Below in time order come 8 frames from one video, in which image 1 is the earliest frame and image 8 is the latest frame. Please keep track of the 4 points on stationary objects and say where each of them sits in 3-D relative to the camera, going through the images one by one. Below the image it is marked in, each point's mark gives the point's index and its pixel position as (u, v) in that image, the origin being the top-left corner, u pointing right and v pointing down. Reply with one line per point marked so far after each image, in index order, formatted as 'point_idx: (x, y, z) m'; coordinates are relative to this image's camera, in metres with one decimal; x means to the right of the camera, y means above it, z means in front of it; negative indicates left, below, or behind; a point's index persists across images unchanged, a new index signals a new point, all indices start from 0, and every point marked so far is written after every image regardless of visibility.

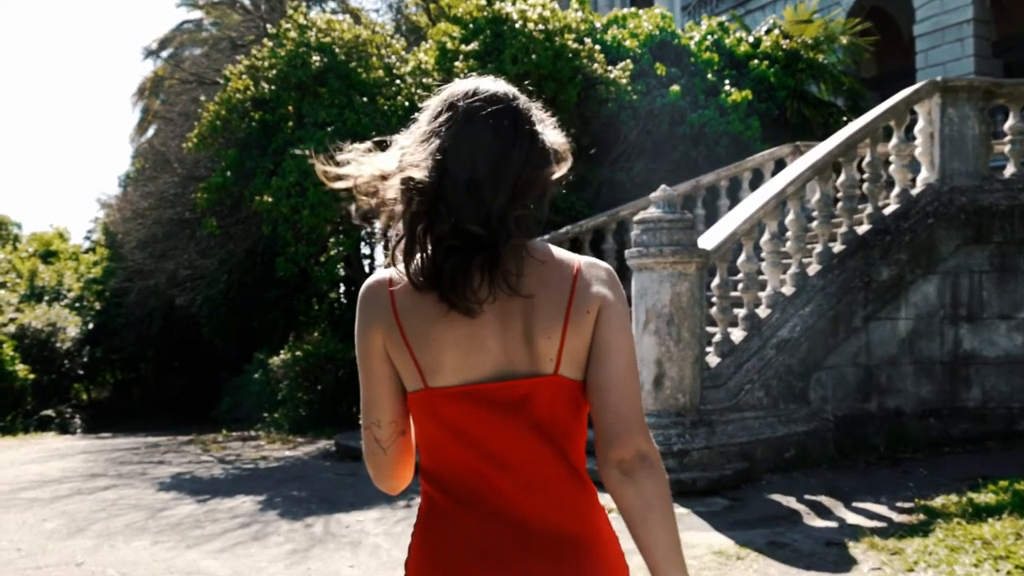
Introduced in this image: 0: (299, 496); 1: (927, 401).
0: (-1.3, -1.3, +6.6) m
1: (+3.0, -0.8, +7.8) m
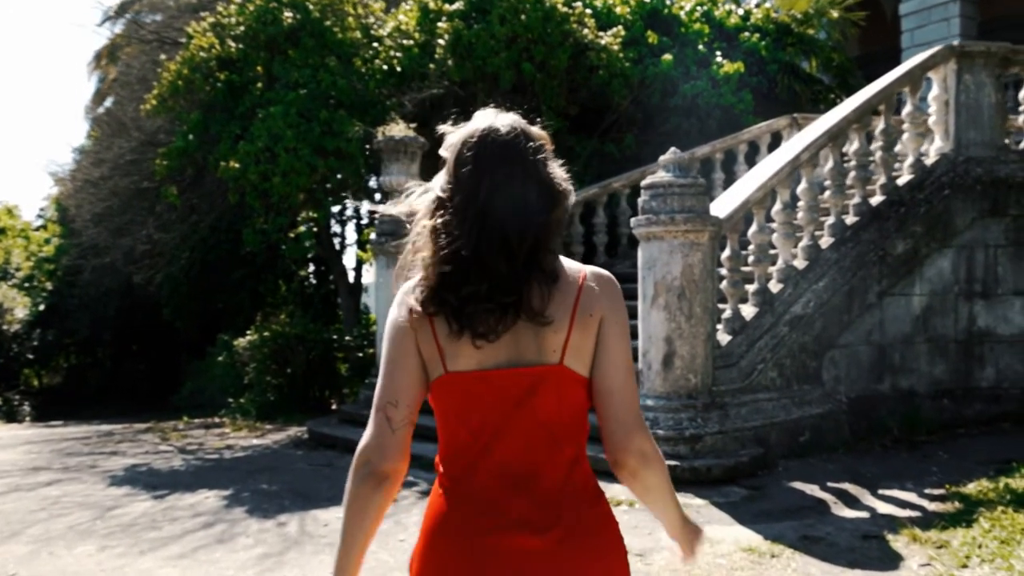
0: (-1.4, -1.1, +6.0) m
1: (+2.9, -0.6, +7.4) m
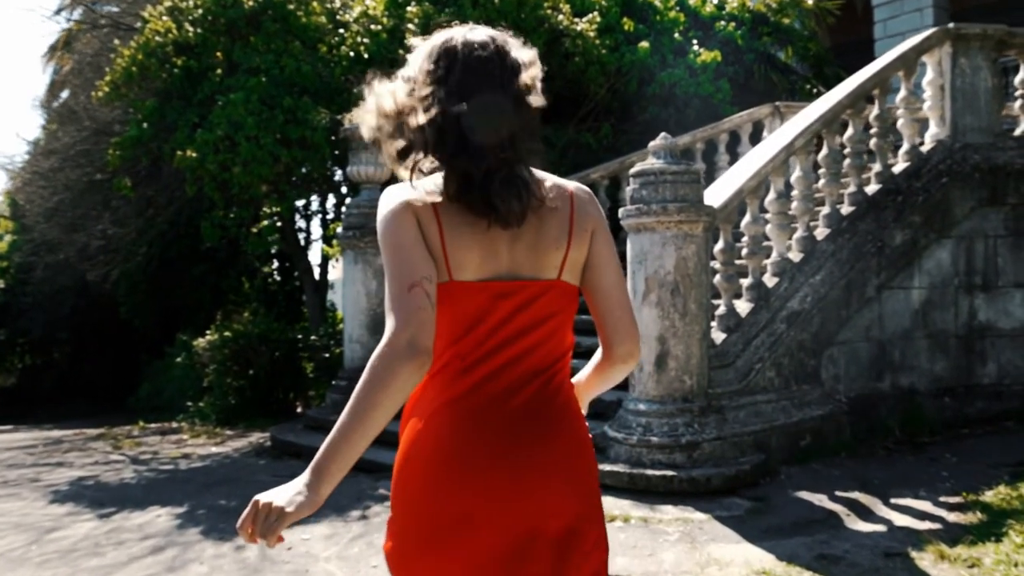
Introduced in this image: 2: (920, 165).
0: (-1.5, -1.1, +5.5) m
1: (+2.8, -0.6, +7.0) m
2: (+2.7, +0.8, +7.1) m
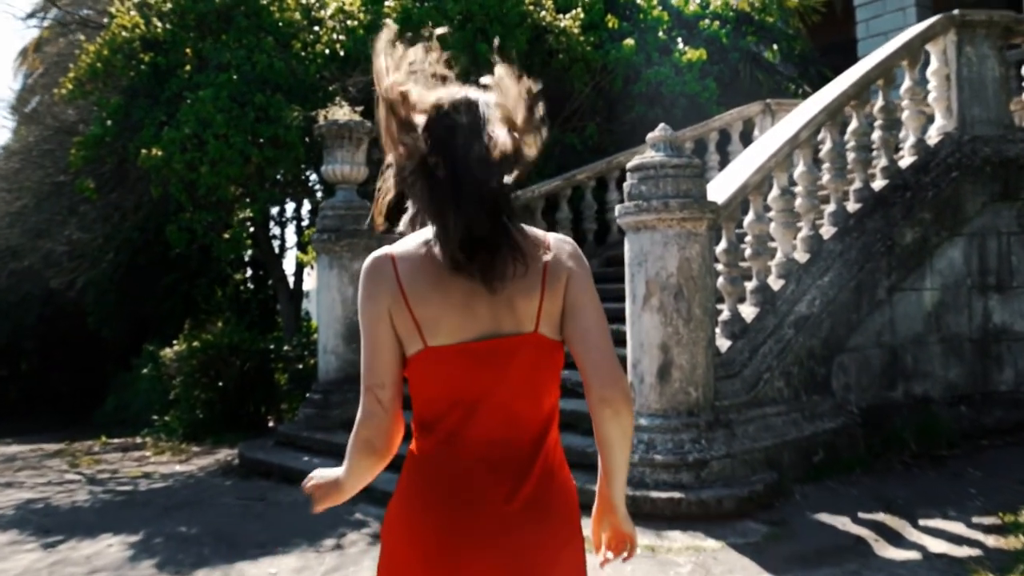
0: (-1.5, -1.2, +5.0) m
1: (+2.7, -0.6, +6.6) m
2: (+2.6, +0.8, +6.6) m
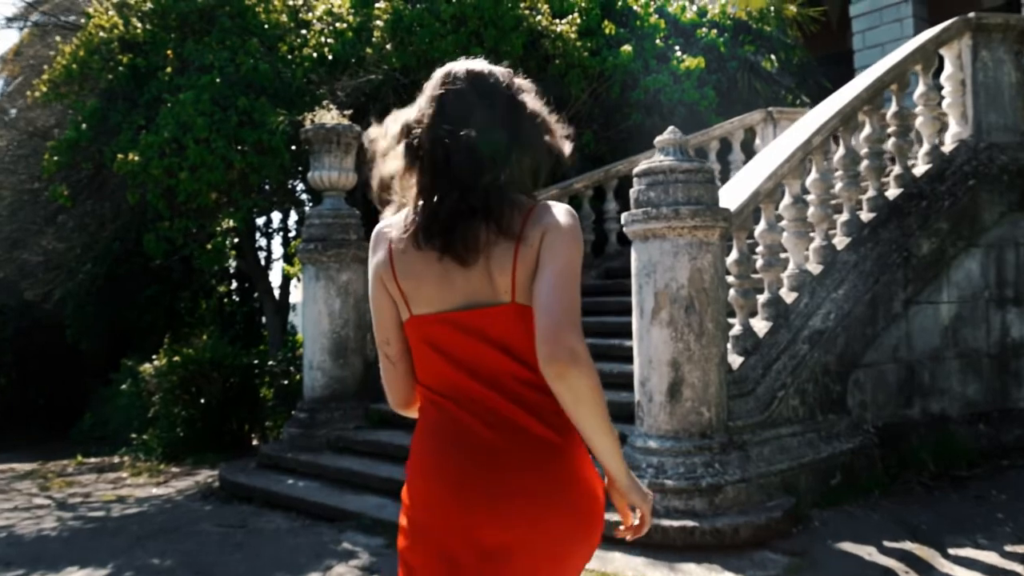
0: (-1.5, -1.2, +4.7) m
1: (+2.7, -0.7, +6.3) m
2: (+2.6, +0.7, +6.4) m
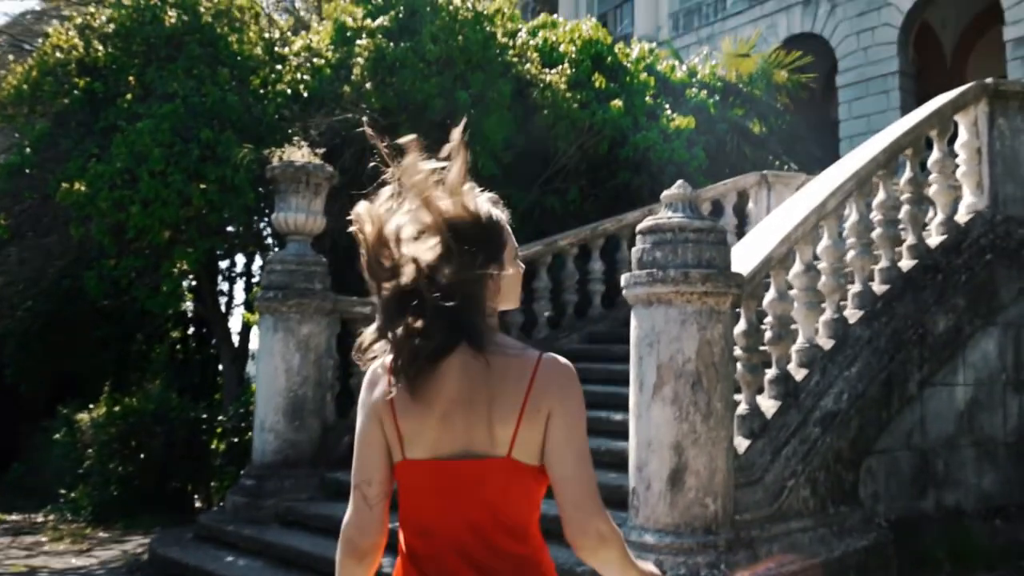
0: (-1.6, -1.4, +4.0) m
1: (+2.6, -1.1, +5.8) m
2: (+2.5, +0.3, +5.9) m
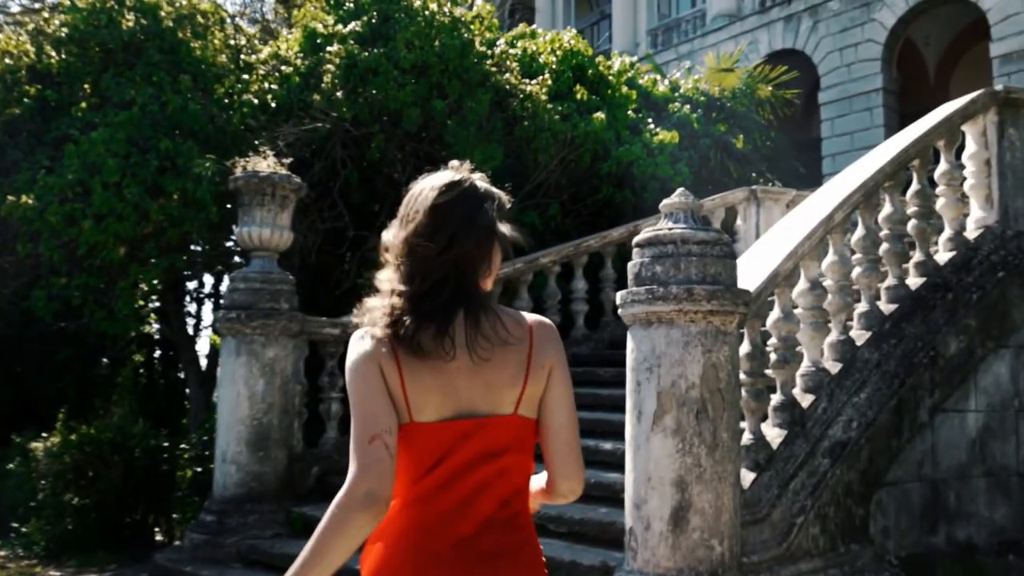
0: (-1.7, -1.4, +3.6) m
1: (+2.5, -1.2, +5.4) m
2: (+2.4, +0.2, +5.6) m
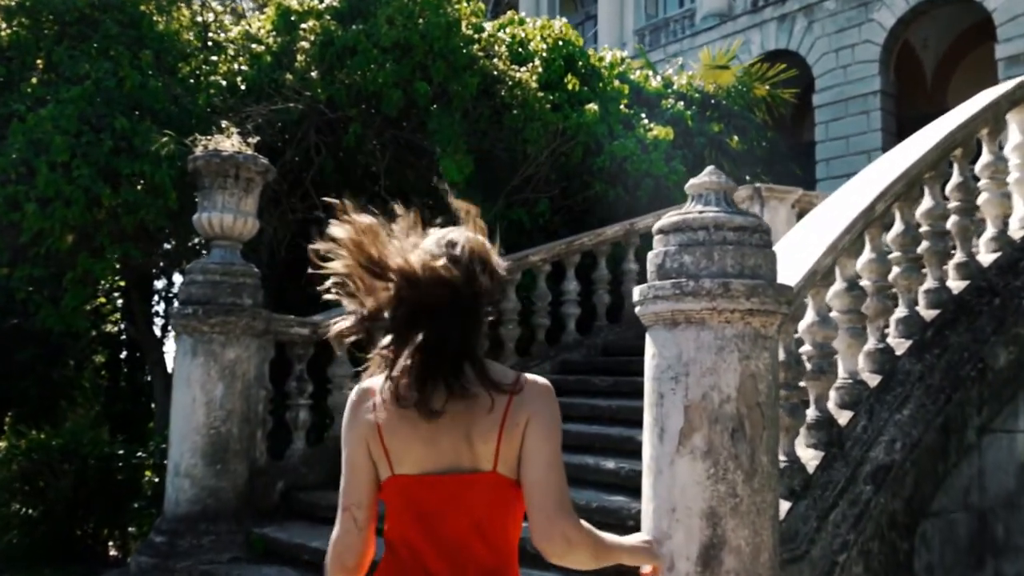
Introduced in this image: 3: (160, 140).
0: (-1.7, -1.4, +2.9) m
1: (+2.4, -1.2, +4.8) m
2: (+2.3, +0.1, +5.0) m
3: (-2.1, +0.8, +6.6) m
